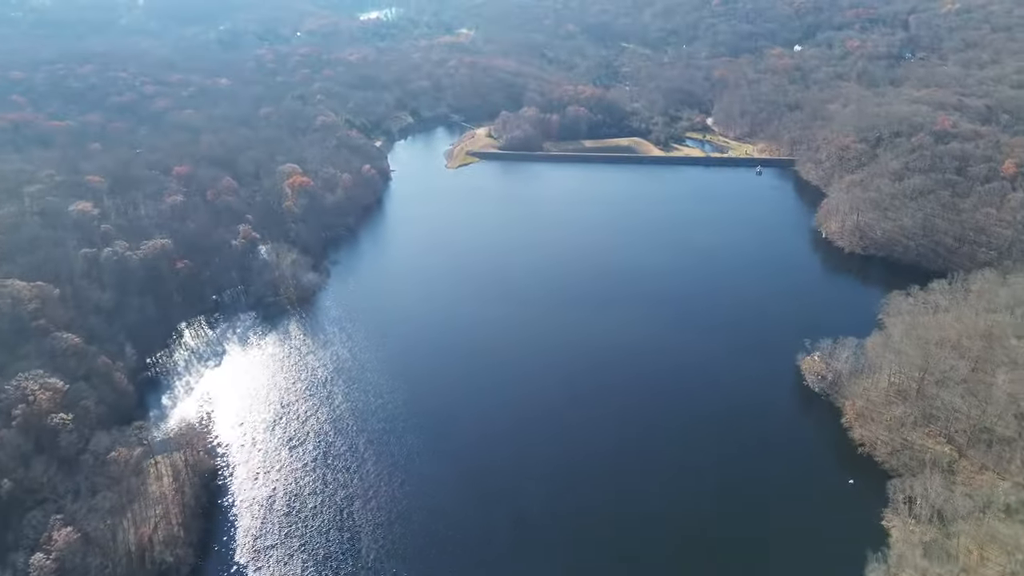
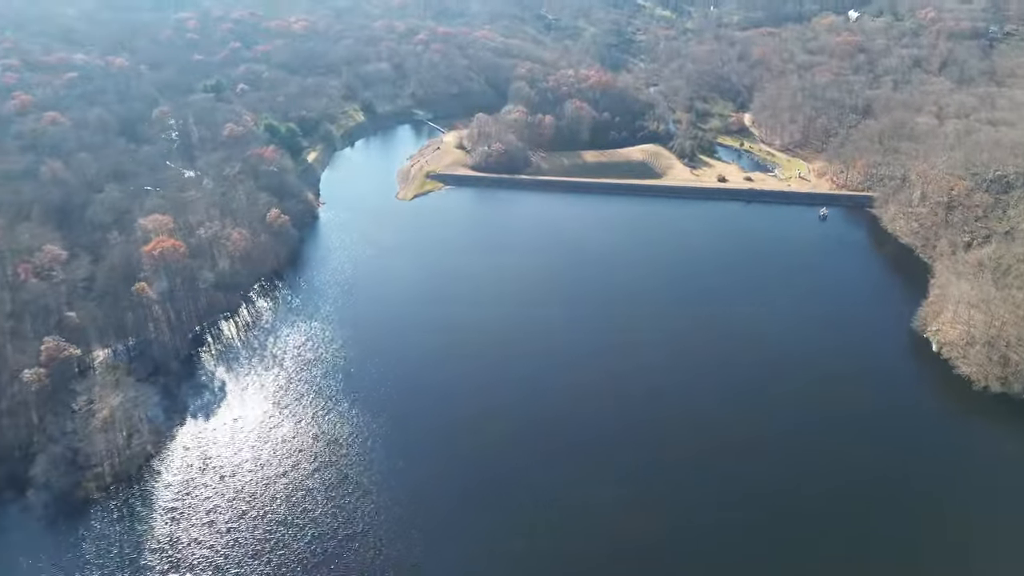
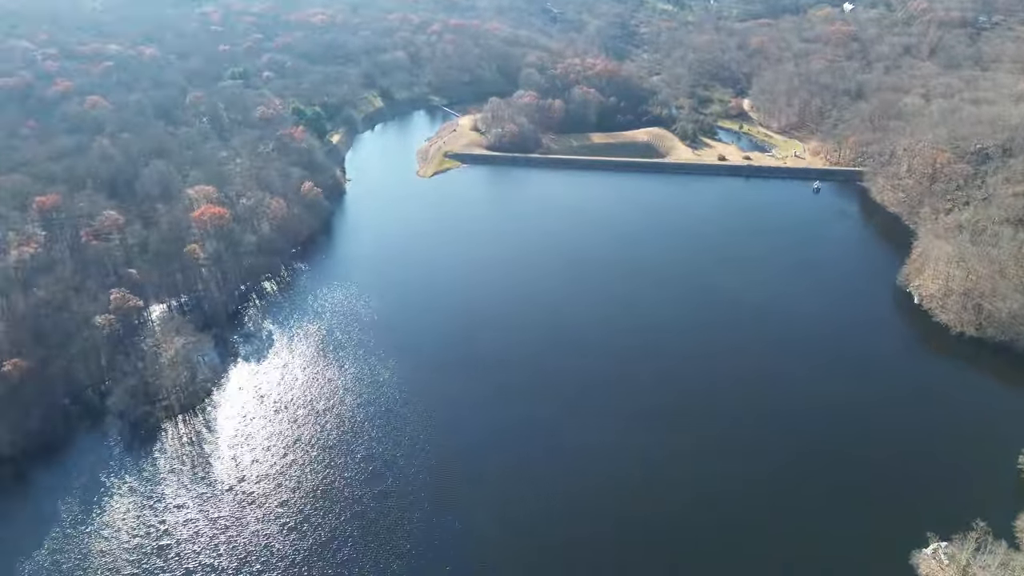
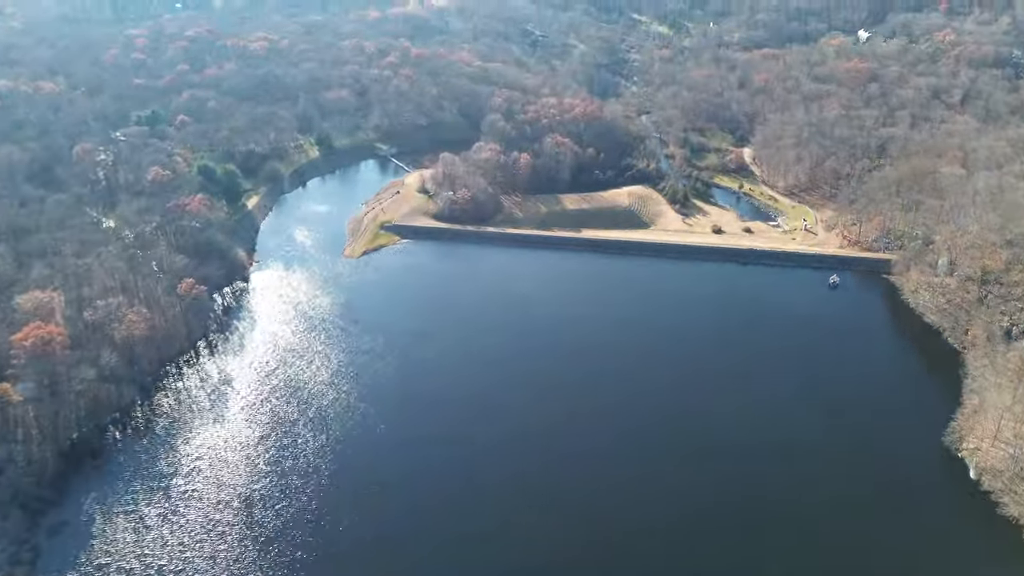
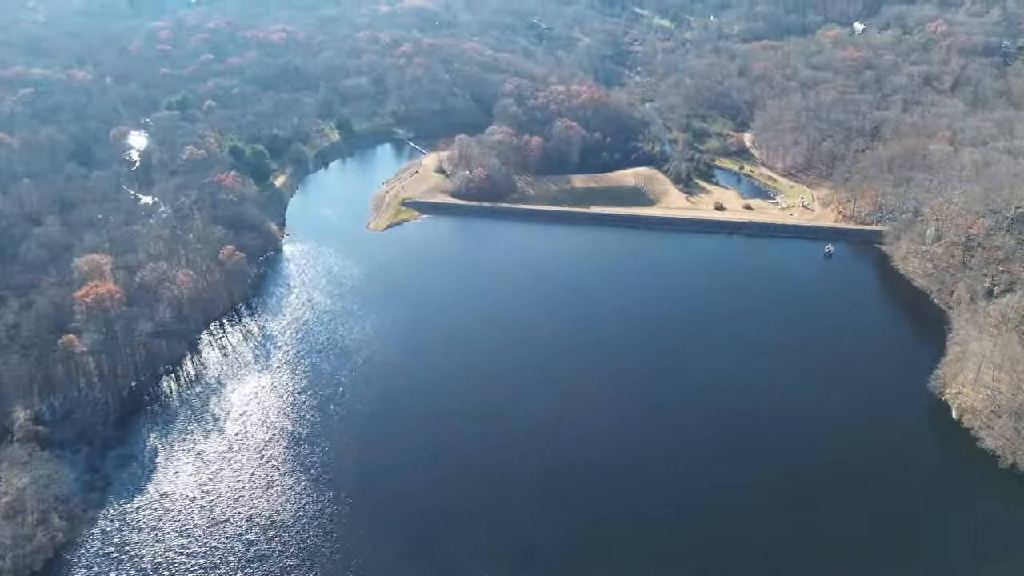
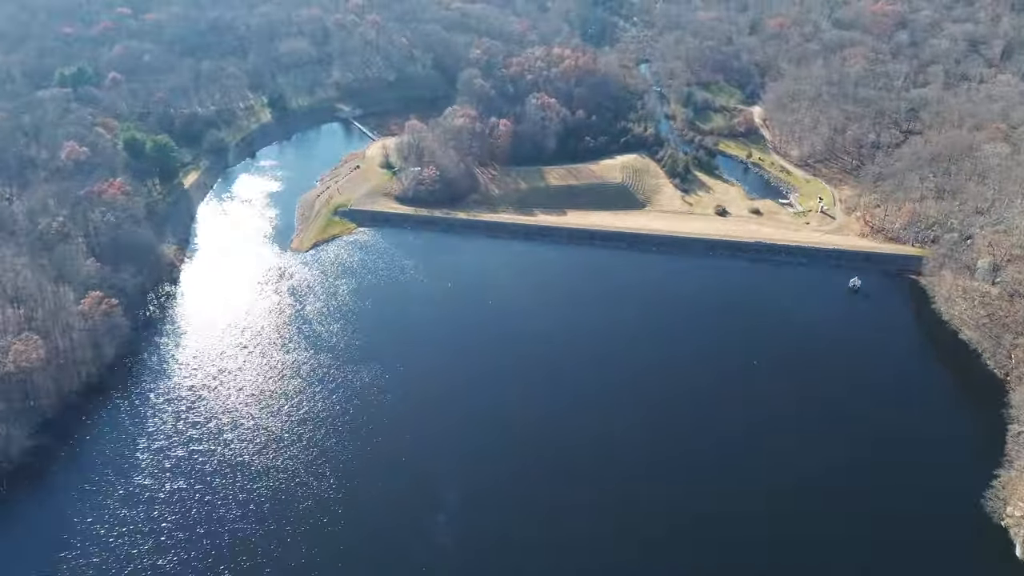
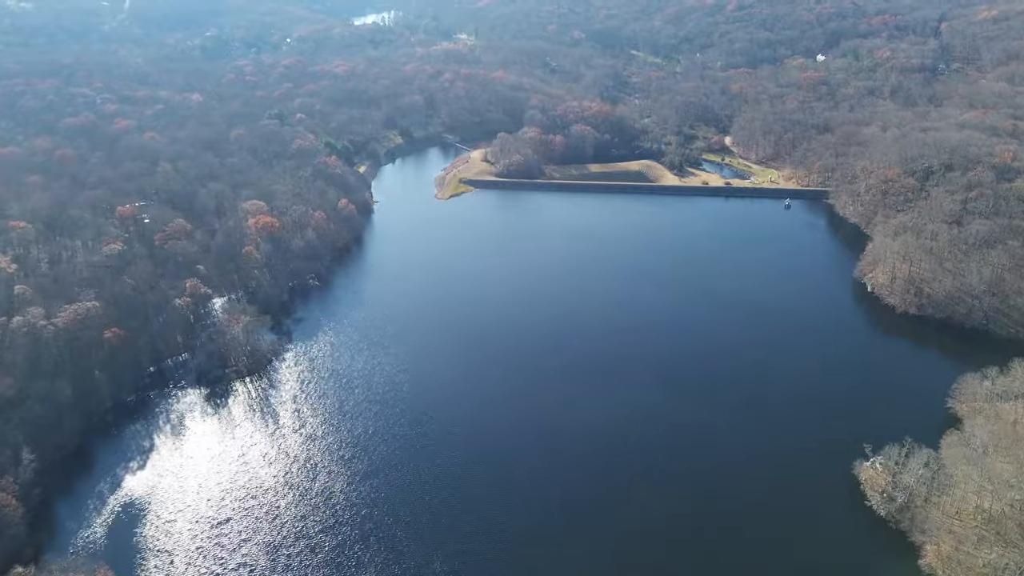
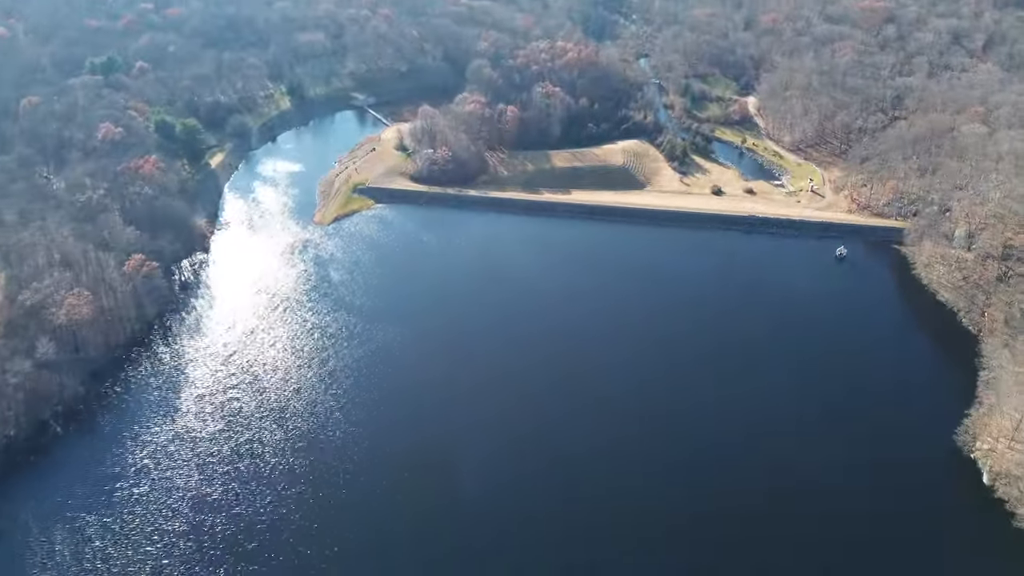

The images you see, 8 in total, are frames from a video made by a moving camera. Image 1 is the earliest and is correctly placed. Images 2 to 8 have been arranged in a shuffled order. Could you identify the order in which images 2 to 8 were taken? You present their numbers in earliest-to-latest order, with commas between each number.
7, 3, 2, 5, 4, 8, 6
